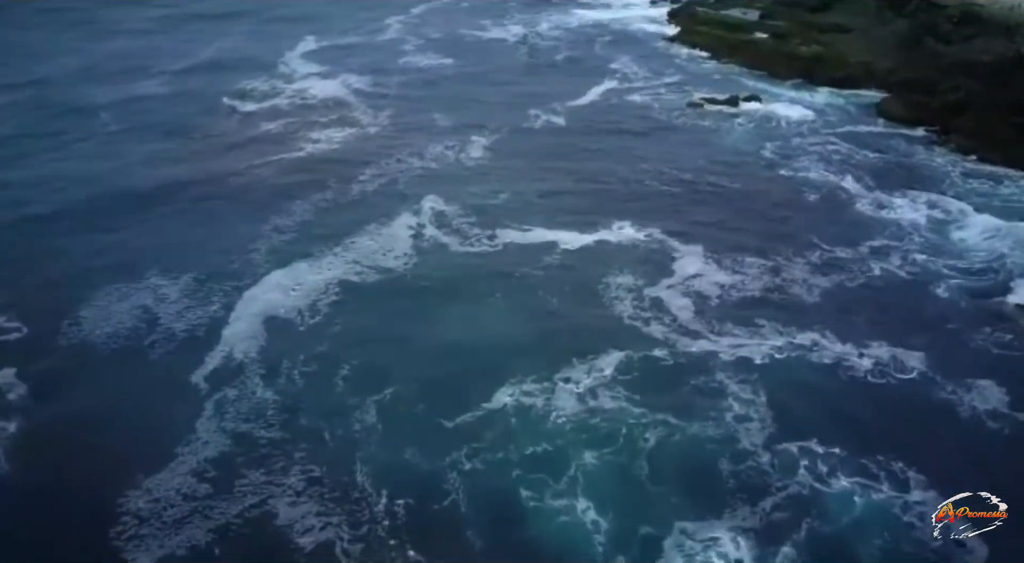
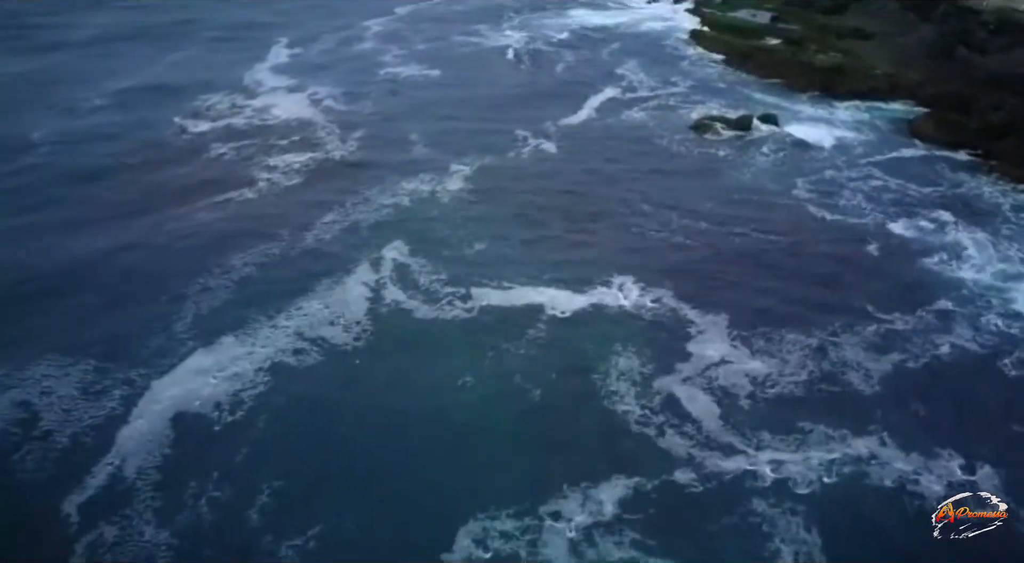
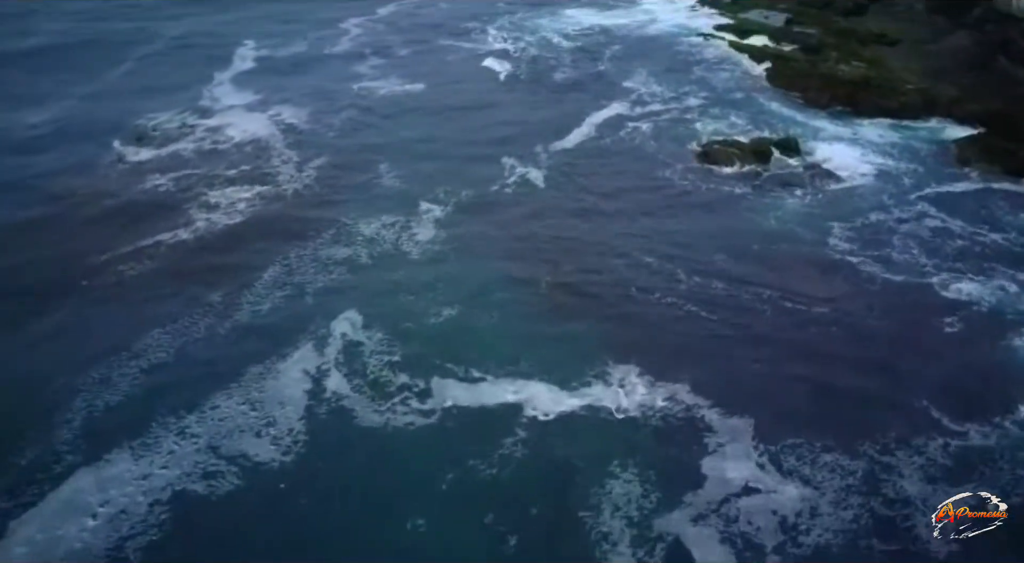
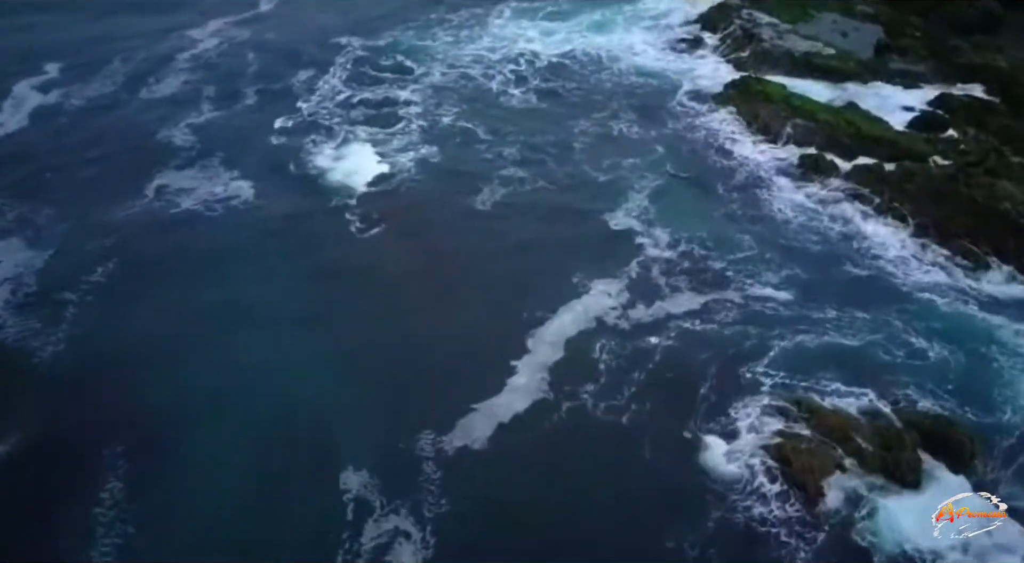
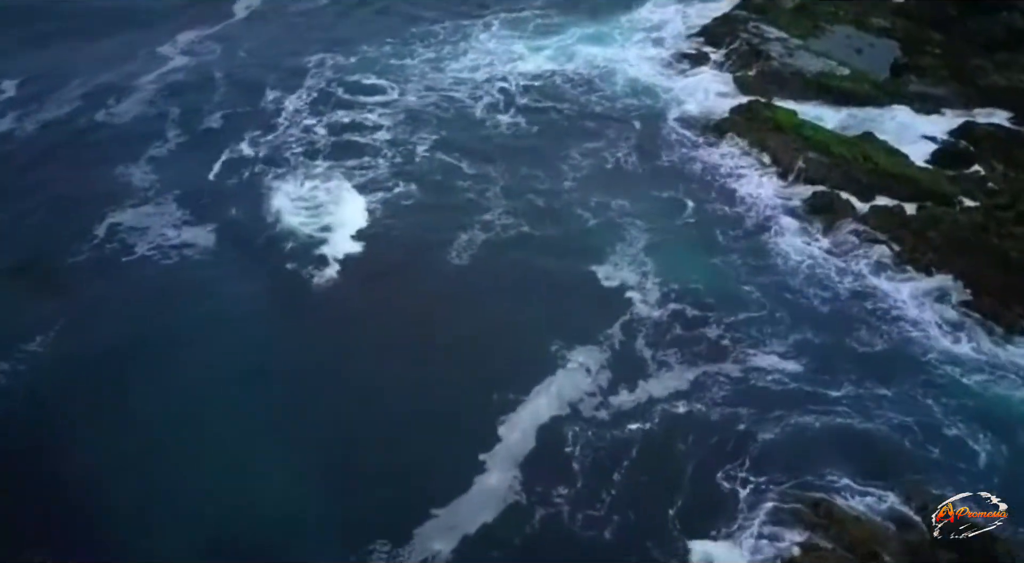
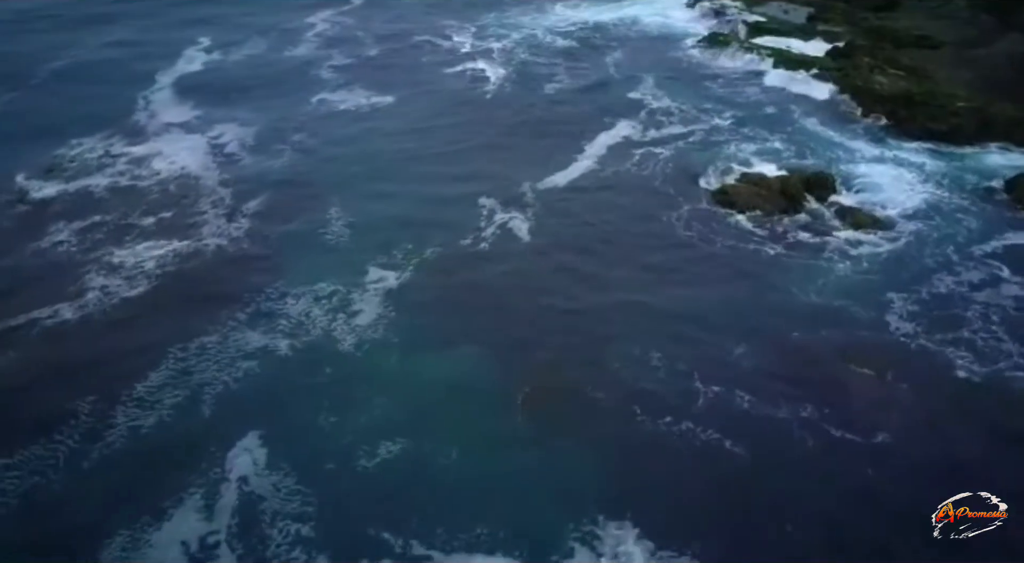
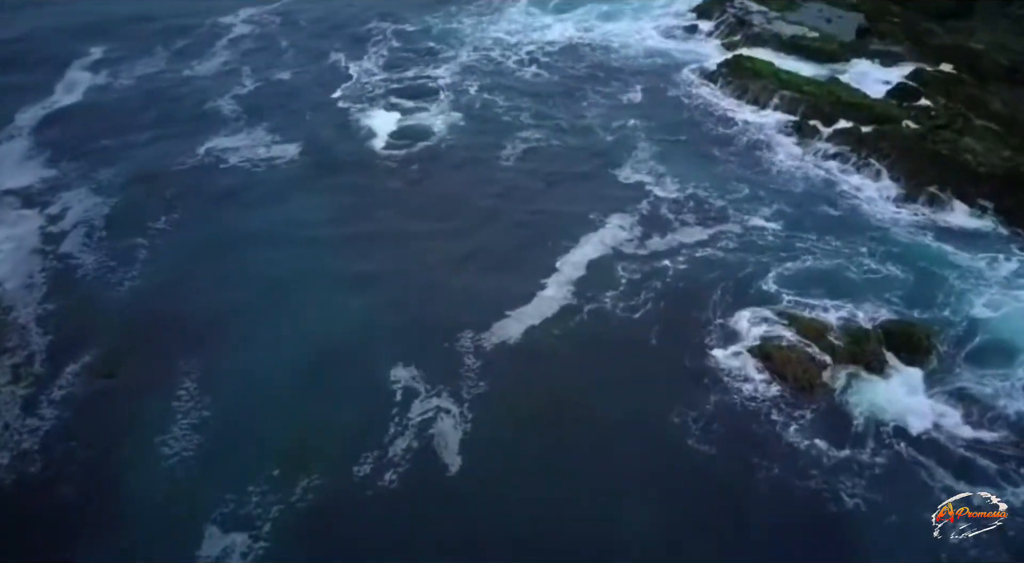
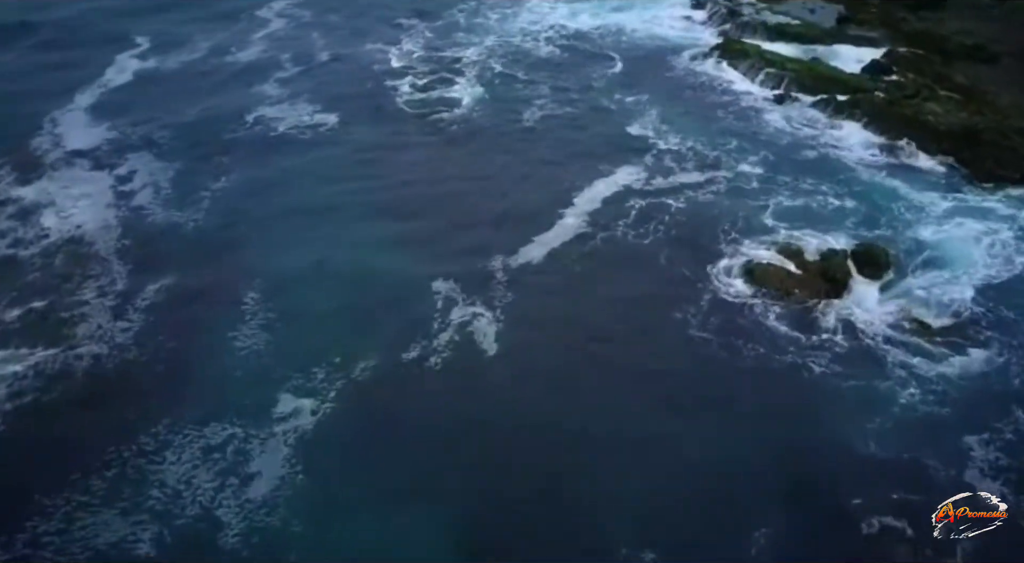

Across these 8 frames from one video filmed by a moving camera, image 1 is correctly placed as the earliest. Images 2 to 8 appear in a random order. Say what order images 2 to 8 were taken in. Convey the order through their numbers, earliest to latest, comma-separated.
2, 3, 6, 8, 7, 4, 5
